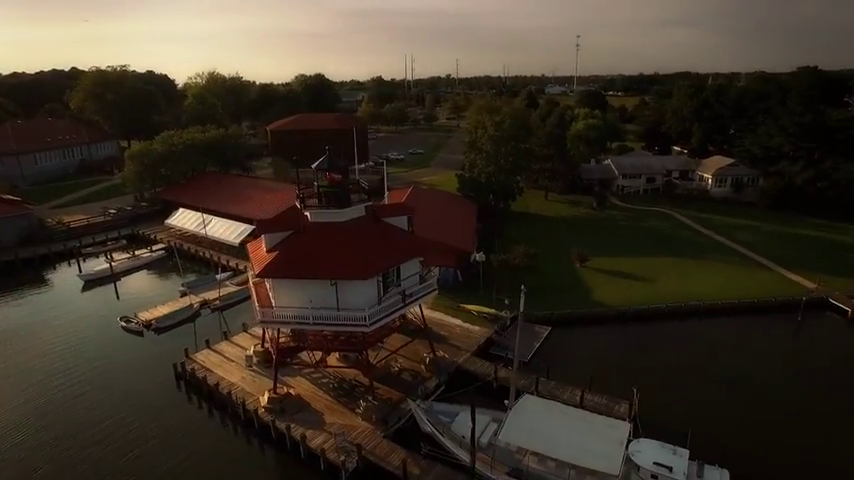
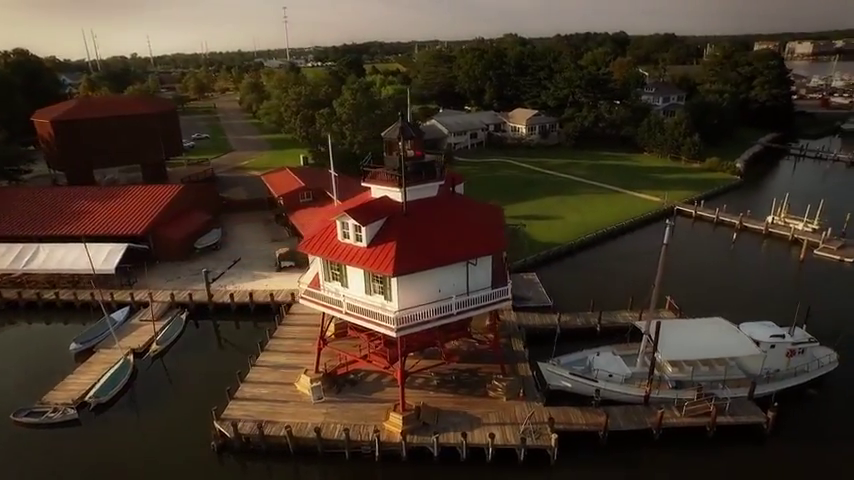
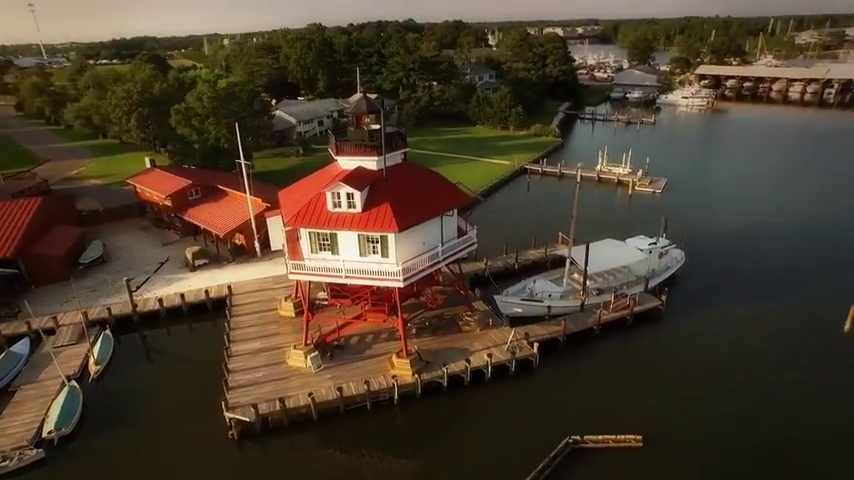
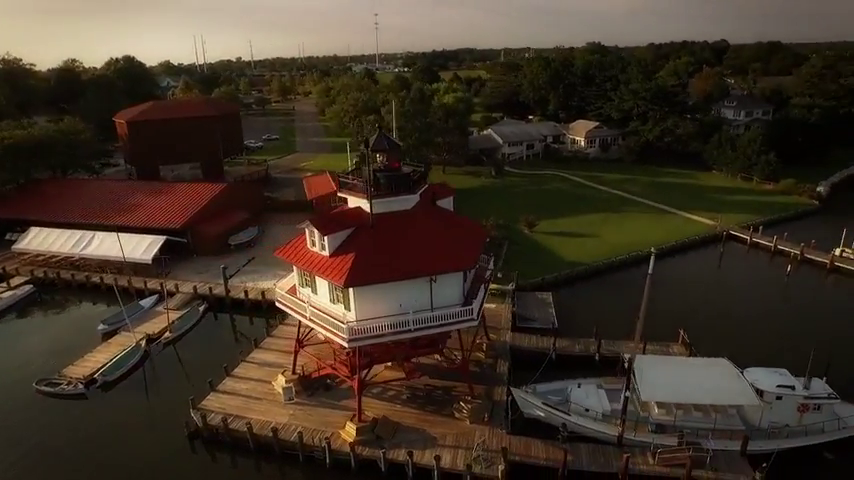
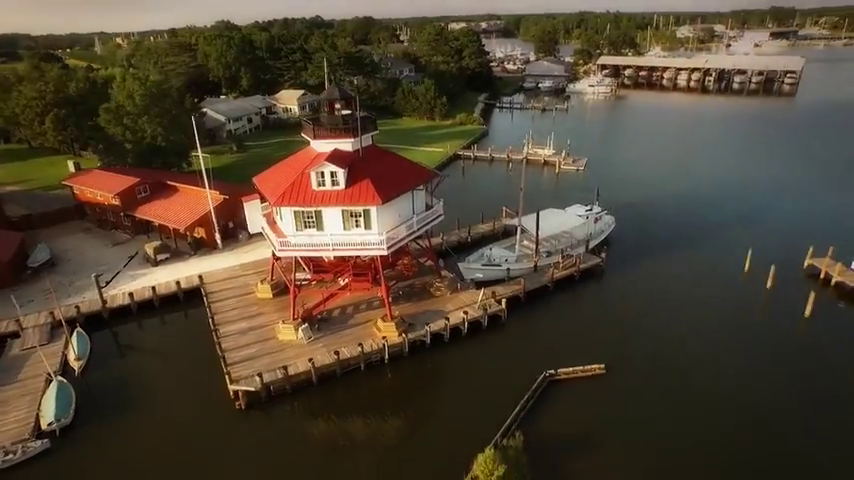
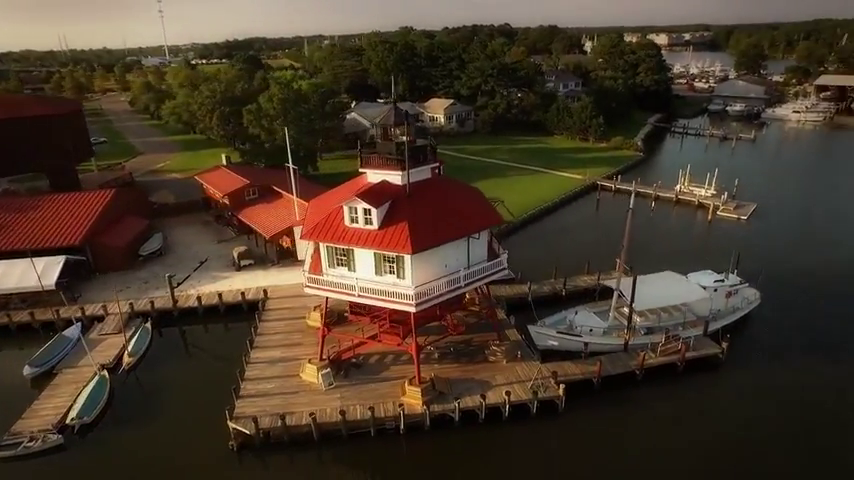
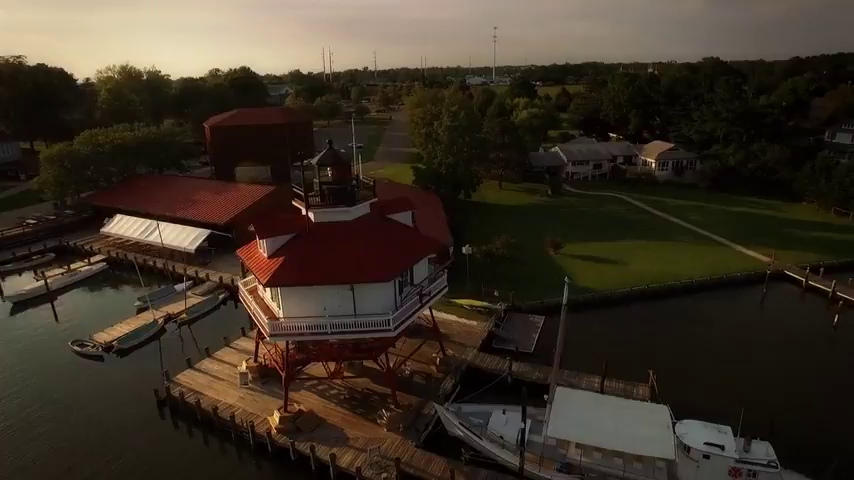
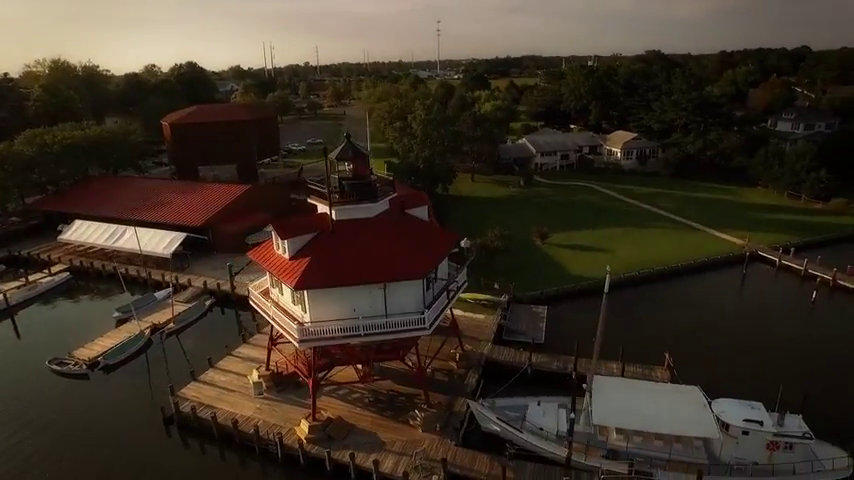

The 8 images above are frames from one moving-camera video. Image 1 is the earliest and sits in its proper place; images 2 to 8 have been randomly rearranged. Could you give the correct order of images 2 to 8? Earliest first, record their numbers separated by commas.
7, 8, 4, 2, 6, 3, 5
